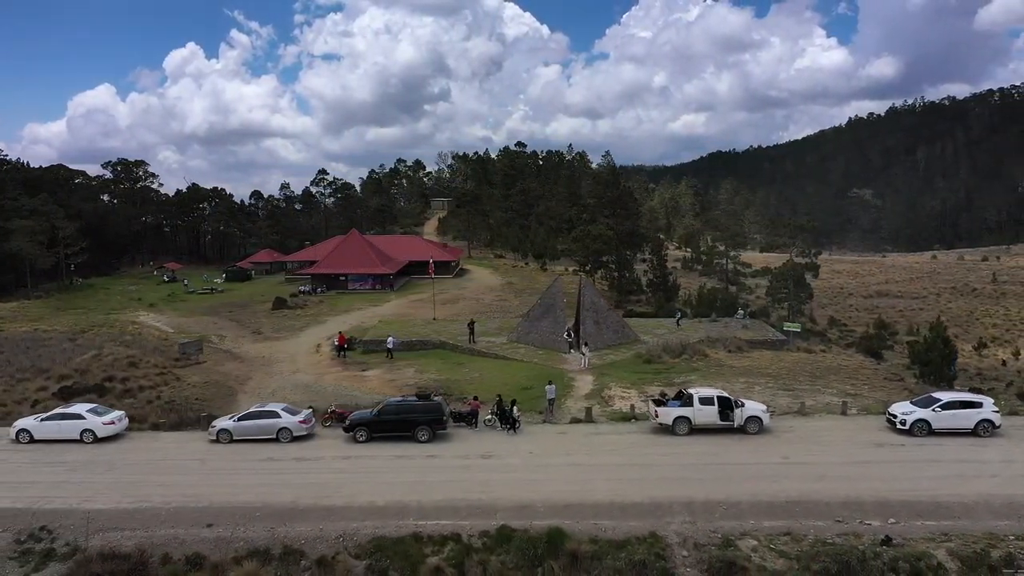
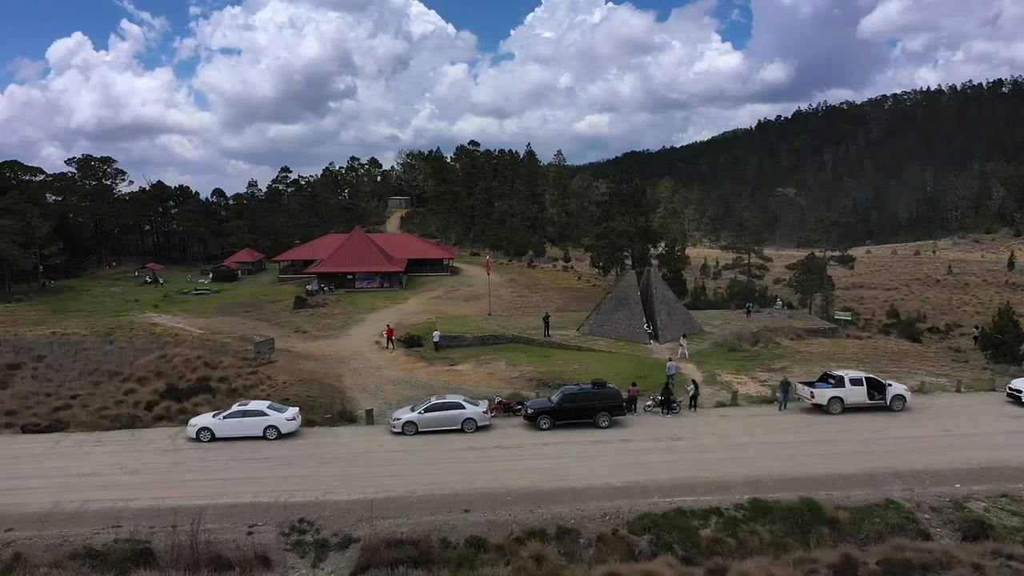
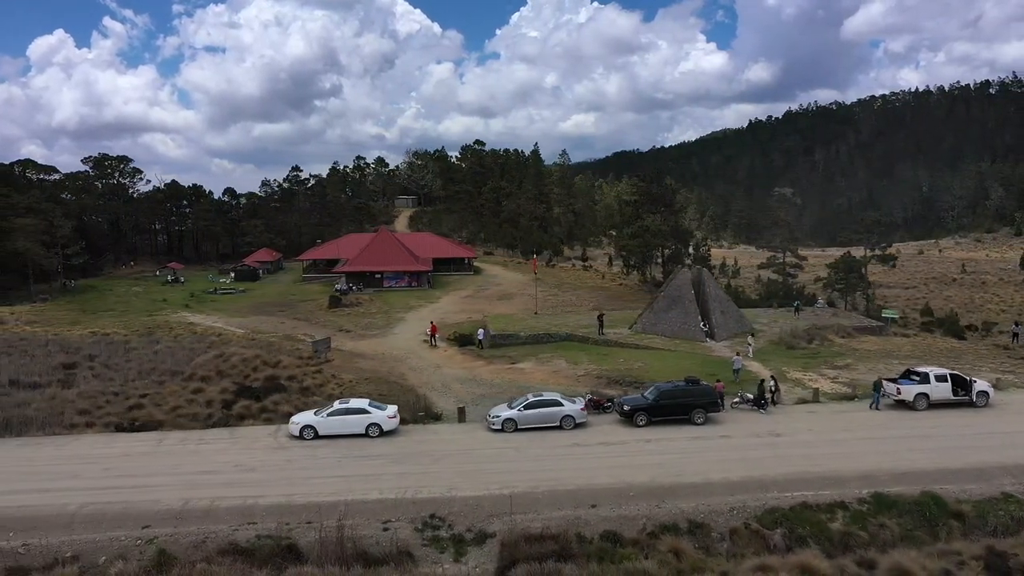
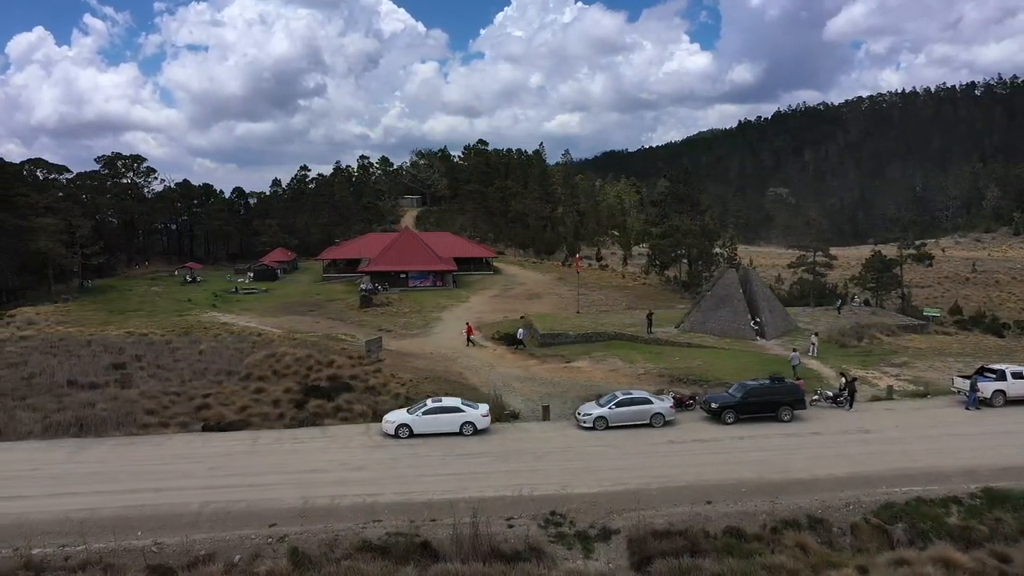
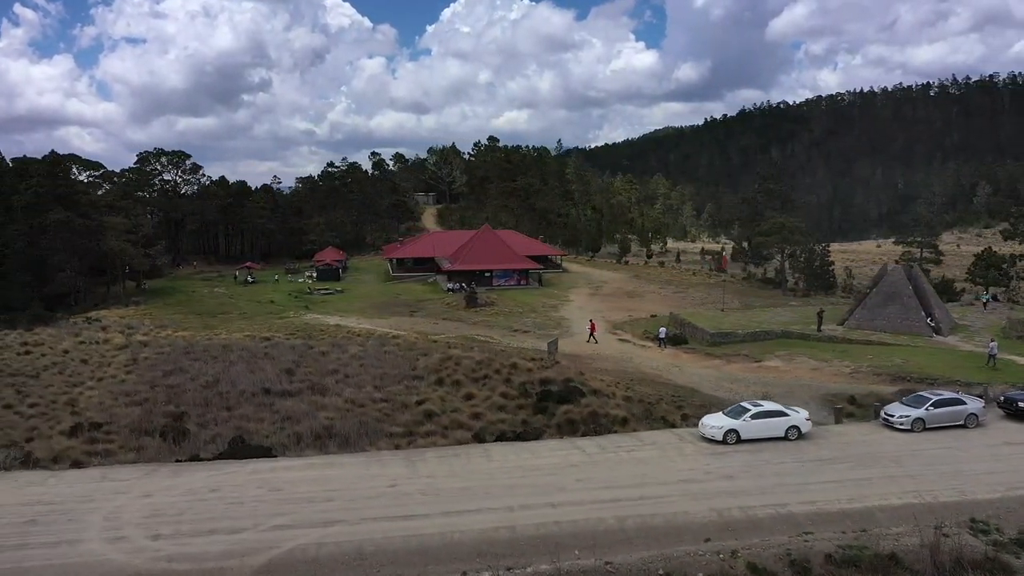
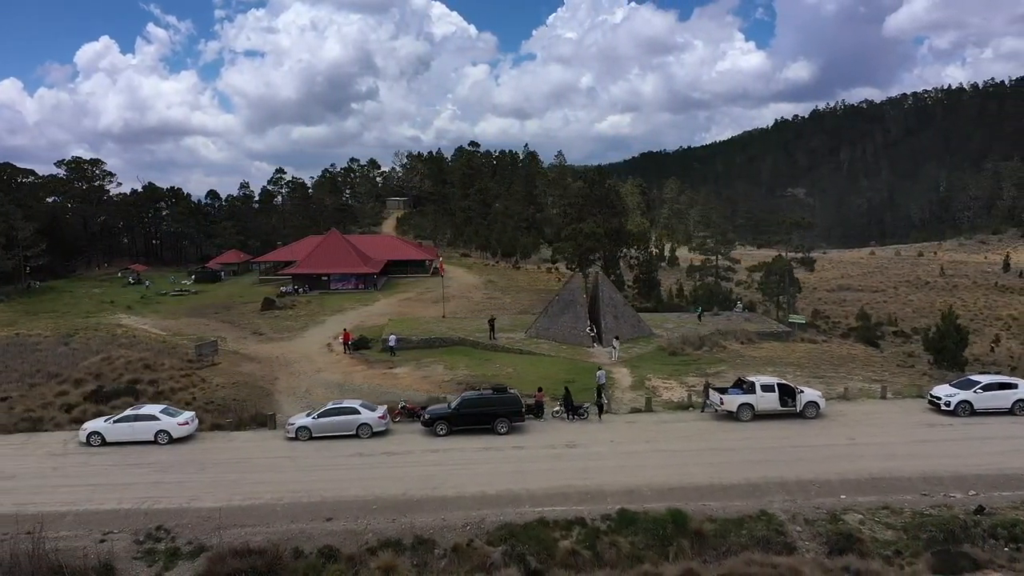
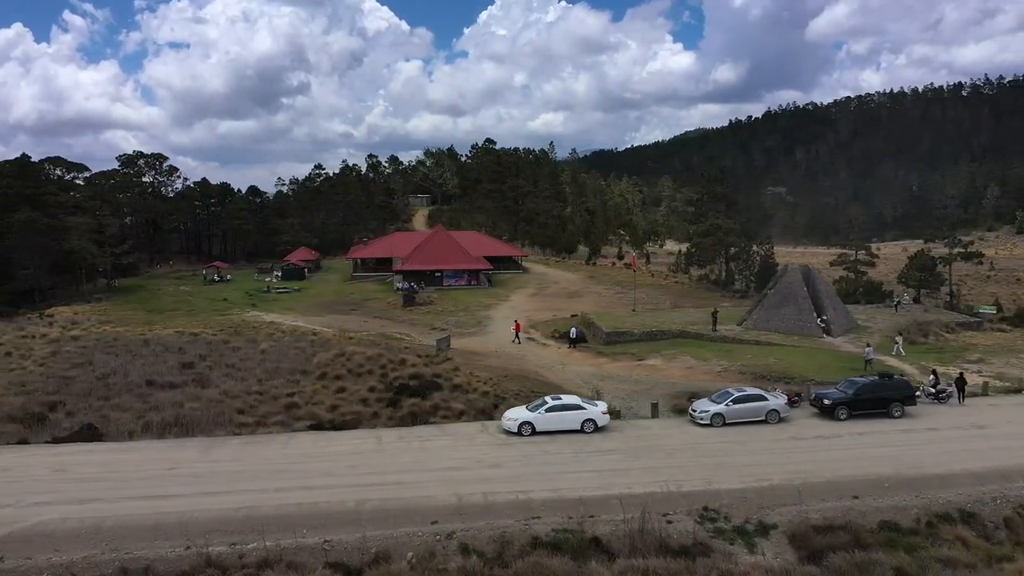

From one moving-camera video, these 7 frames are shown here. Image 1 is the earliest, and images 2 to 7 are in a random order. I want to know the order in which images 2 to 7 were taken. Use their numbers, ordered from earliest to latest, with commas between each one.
6, 2, 3, 4, 7, 5
